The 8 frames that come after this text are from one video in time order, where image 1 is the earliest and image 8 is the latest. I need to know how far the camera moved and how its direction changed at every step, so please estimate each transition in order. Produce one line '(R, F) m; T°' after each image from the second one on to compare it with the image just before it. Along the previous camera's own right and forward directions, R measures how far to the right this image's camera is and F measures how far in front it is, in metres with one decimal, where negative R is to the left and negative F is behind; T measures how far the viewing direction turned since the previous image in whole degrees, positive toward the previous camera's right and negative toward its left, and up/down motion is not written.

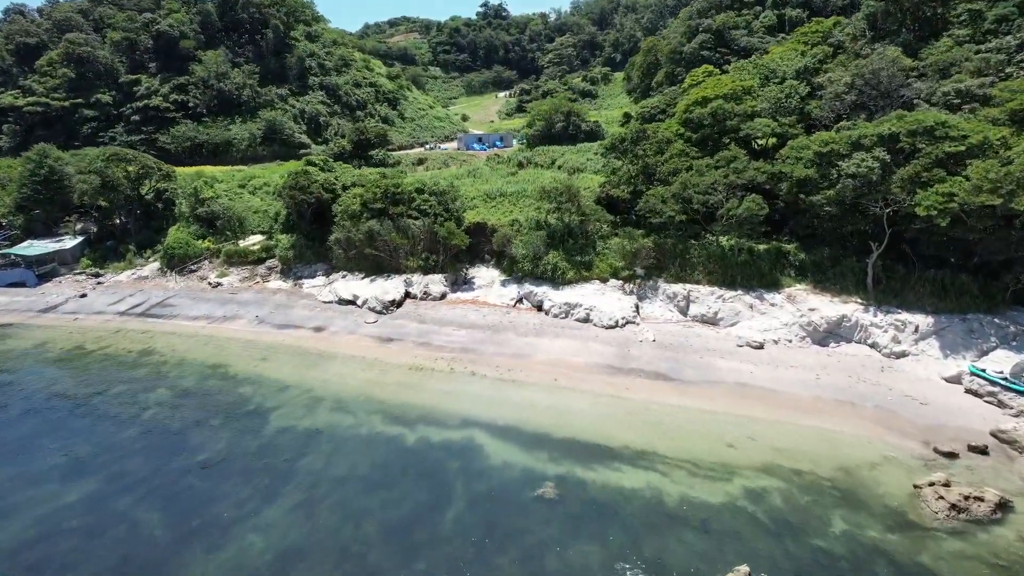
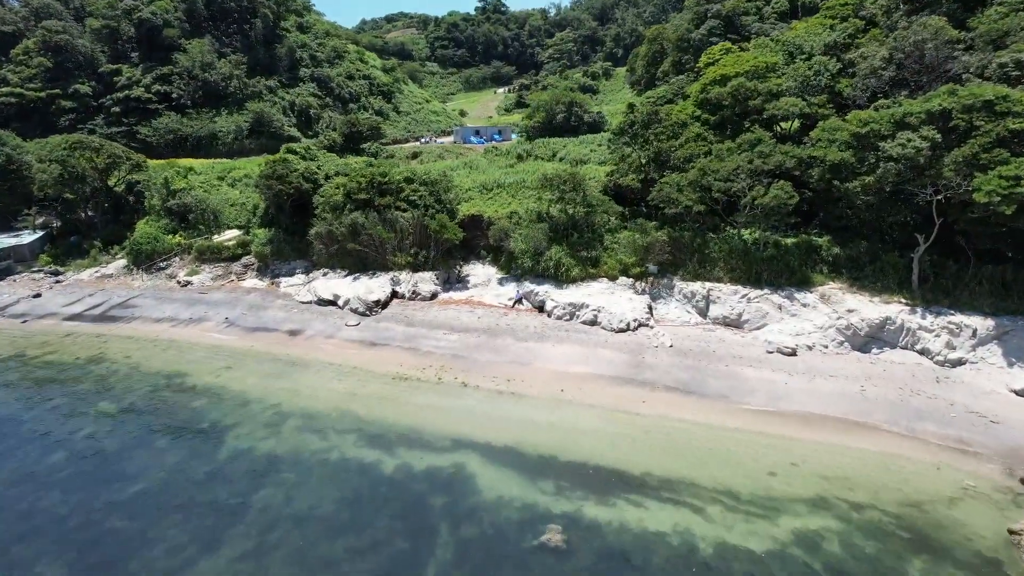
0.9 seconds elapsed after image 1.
(+0.1, +3.4) m; 0°
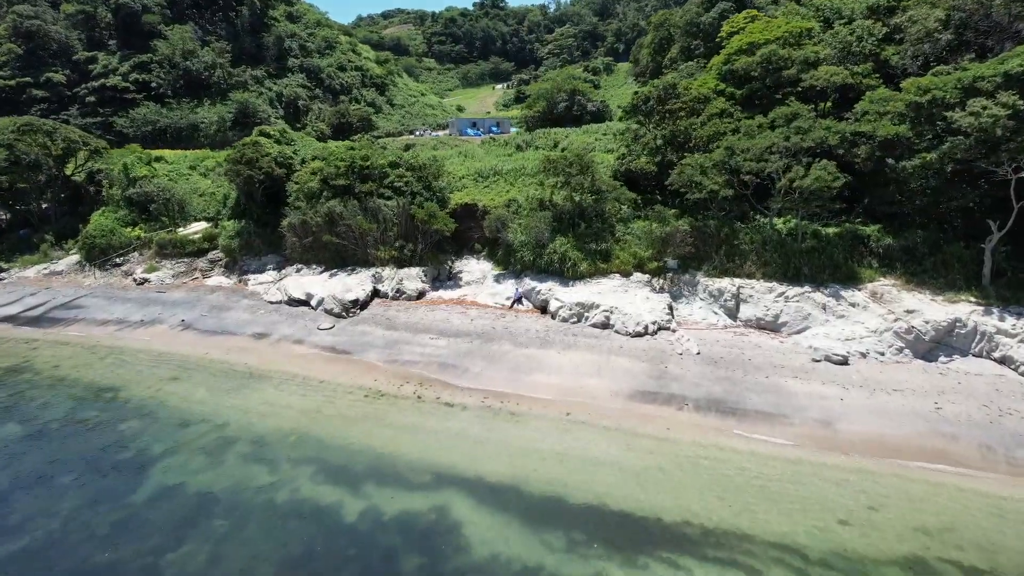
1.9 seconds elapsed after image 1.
(0.0, +3.9) m; 0°
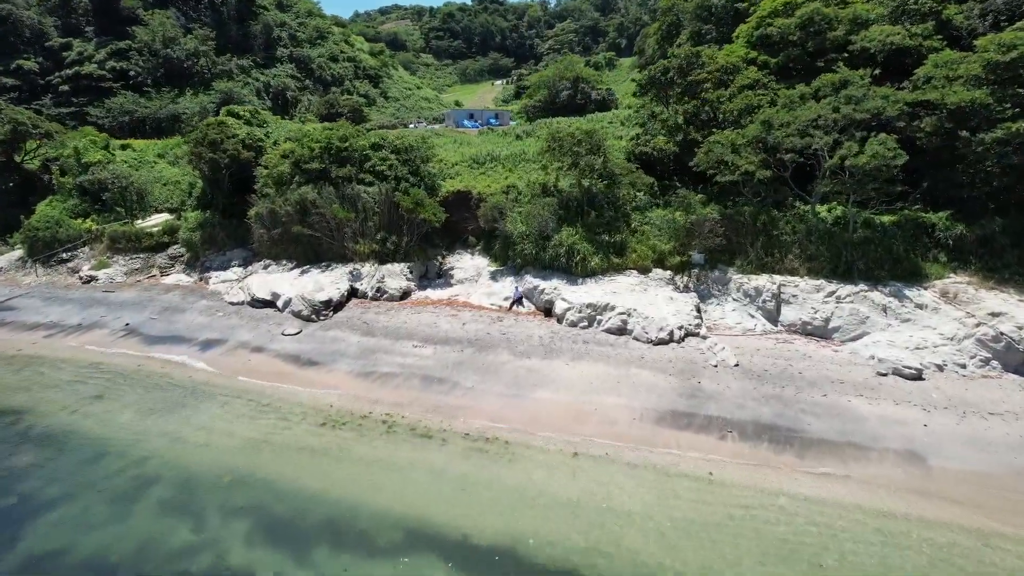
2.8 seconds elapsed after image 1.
(0.0, +3.8) m; 0°
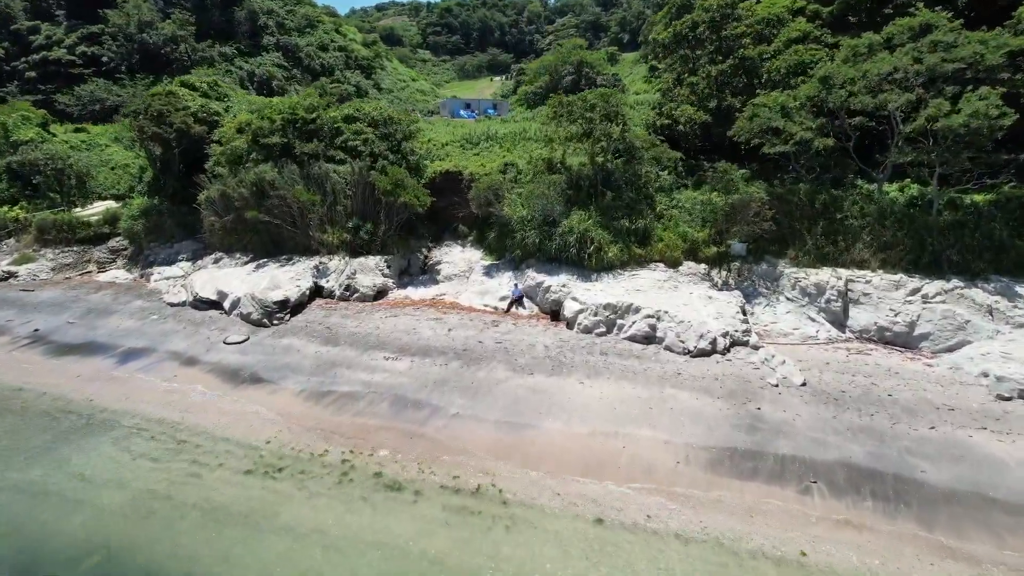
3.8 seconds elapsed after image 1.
(0.0, +4.2) m; 0°
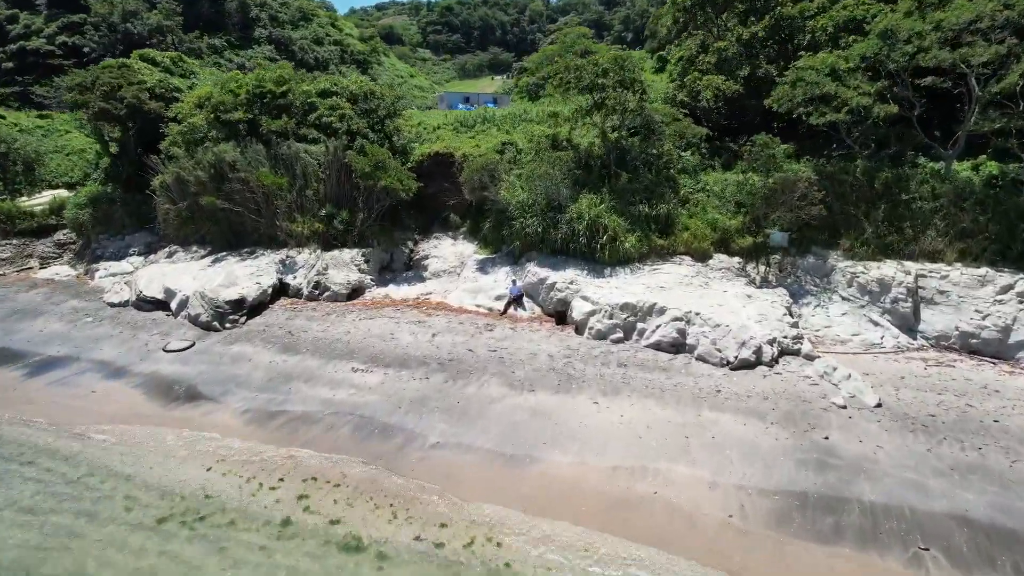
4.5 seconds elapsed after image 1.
(+0.1, +2.9) m; 0°
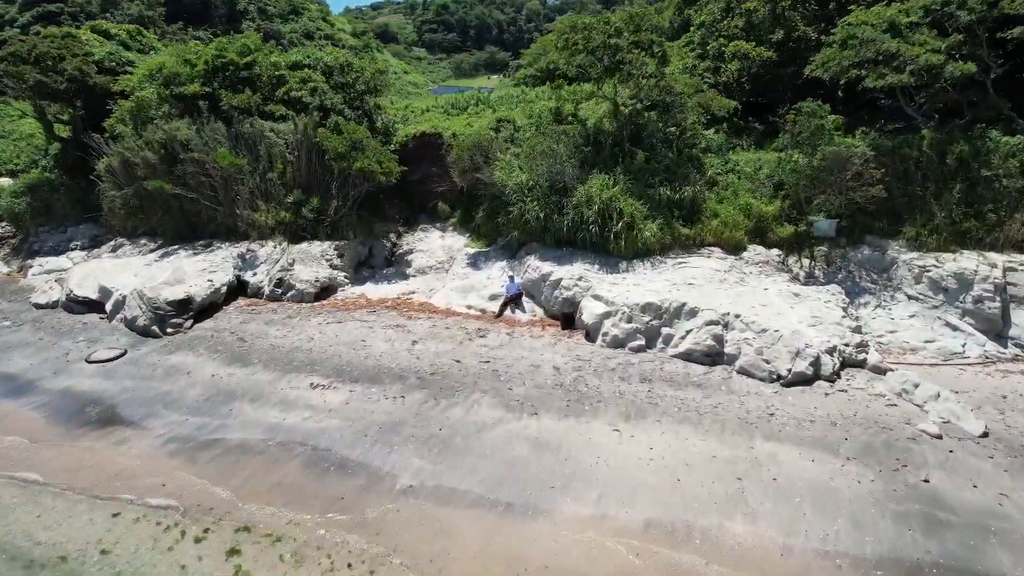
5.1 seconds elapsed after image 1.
(0.0, +2.5) m; 0°
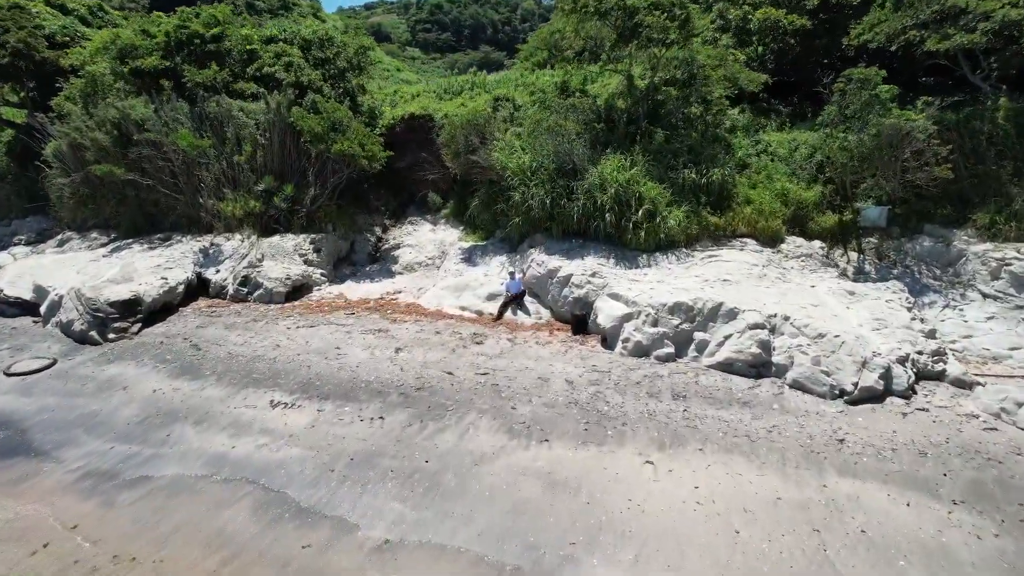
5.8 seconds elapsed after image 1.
(-0.1, +1.9) m; 0°
